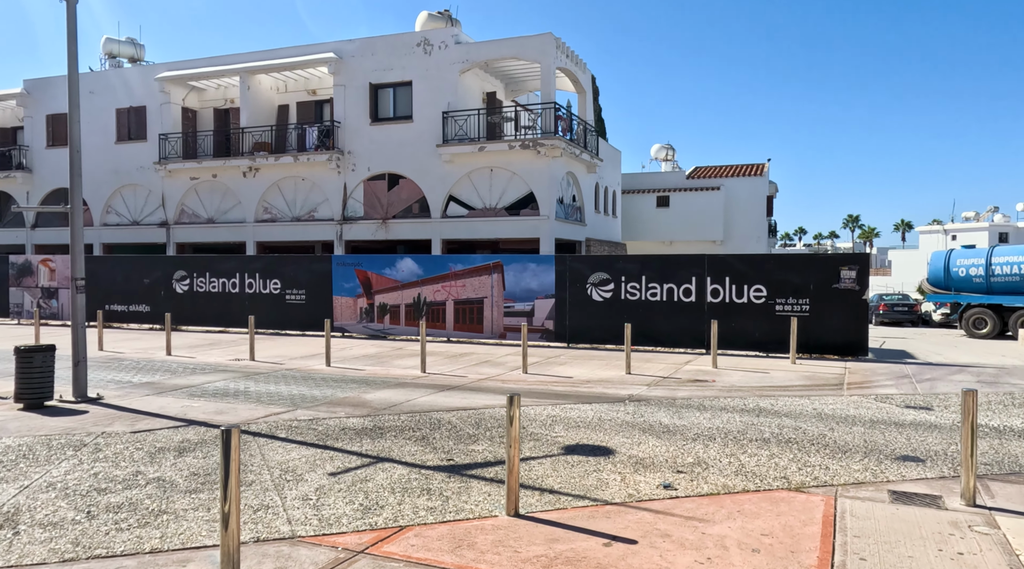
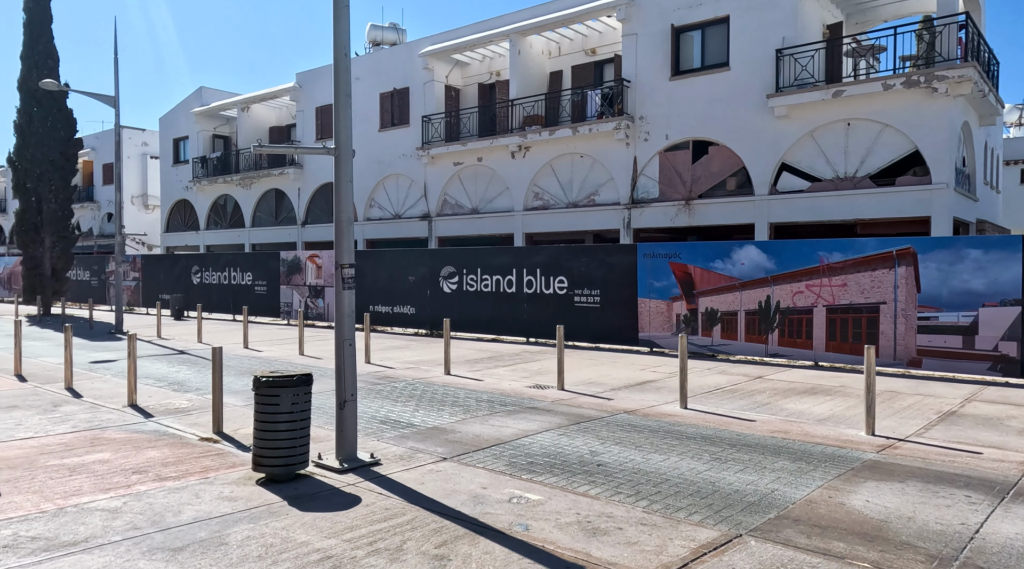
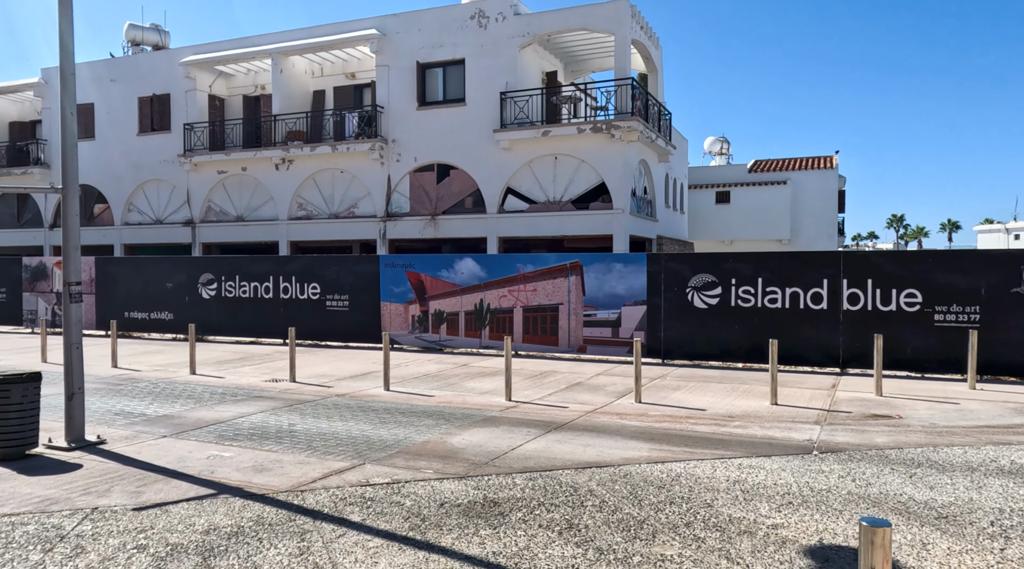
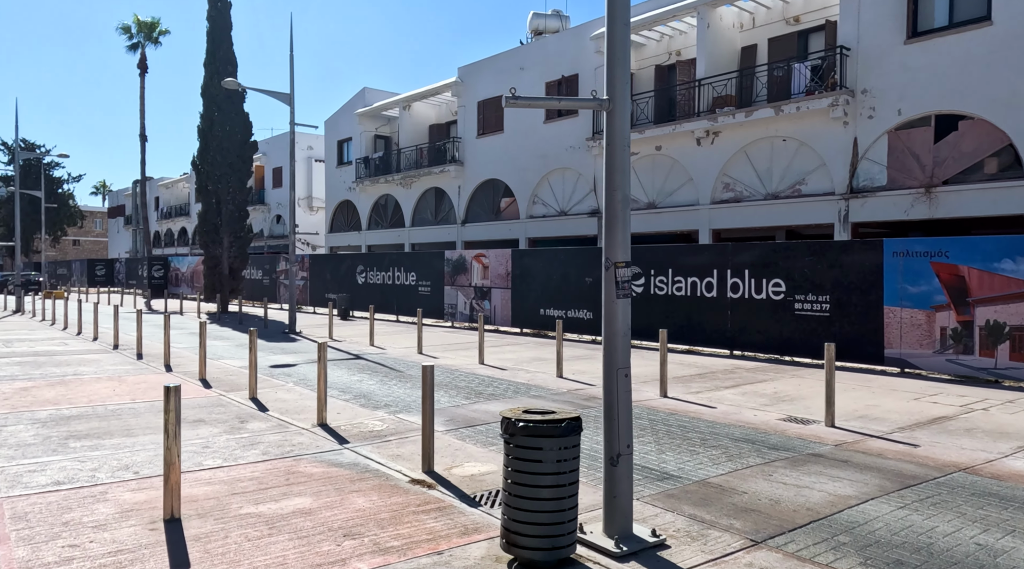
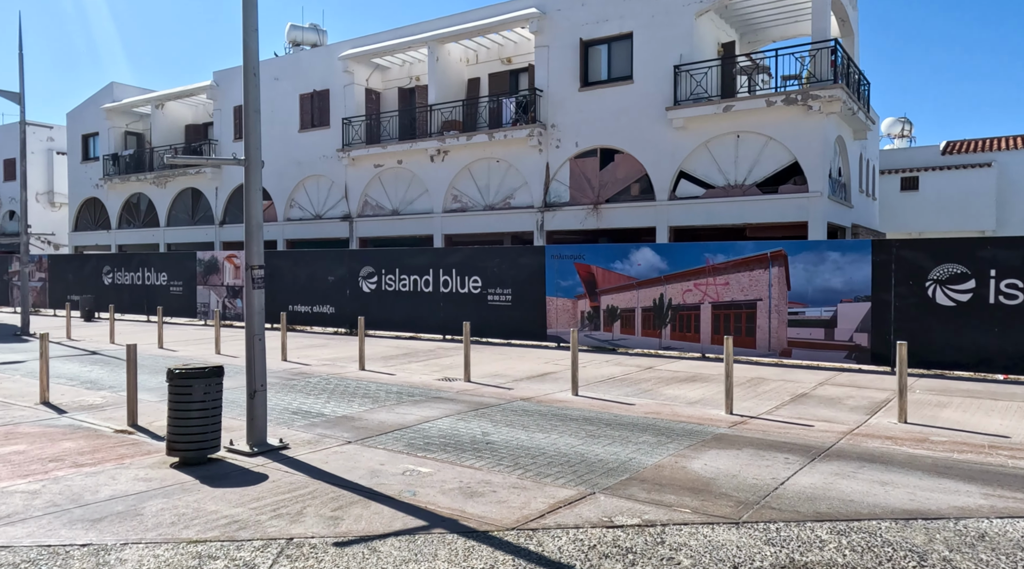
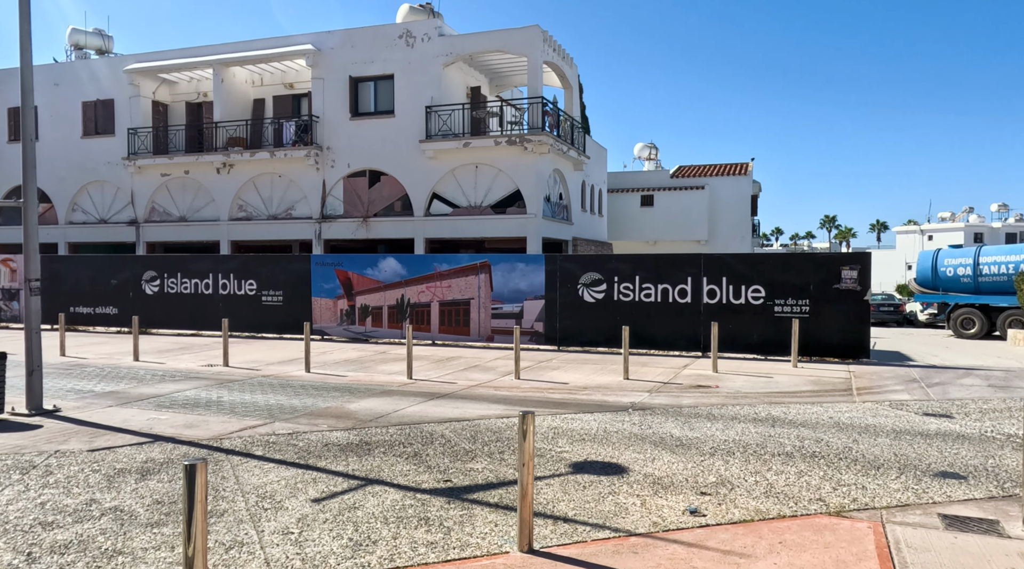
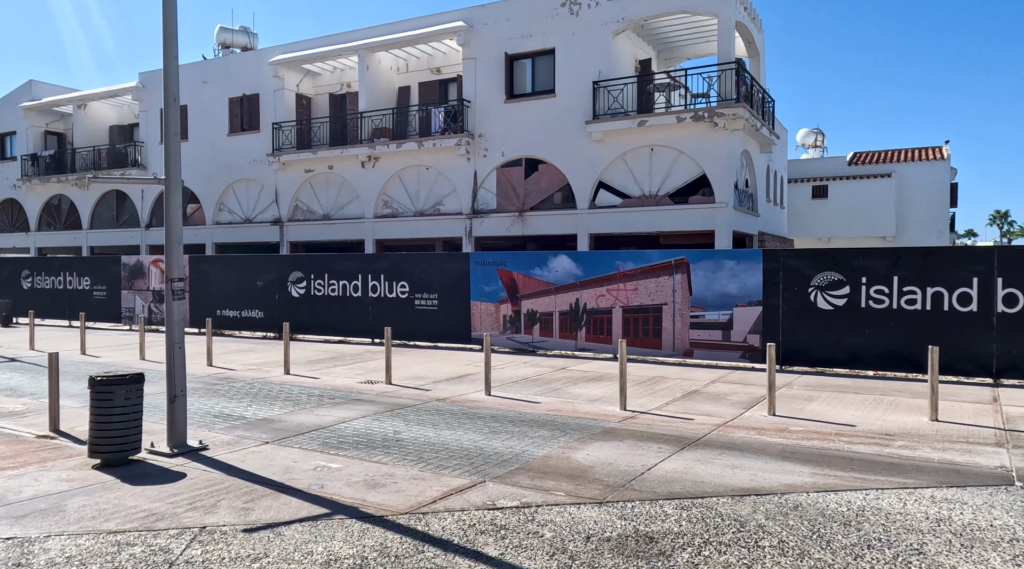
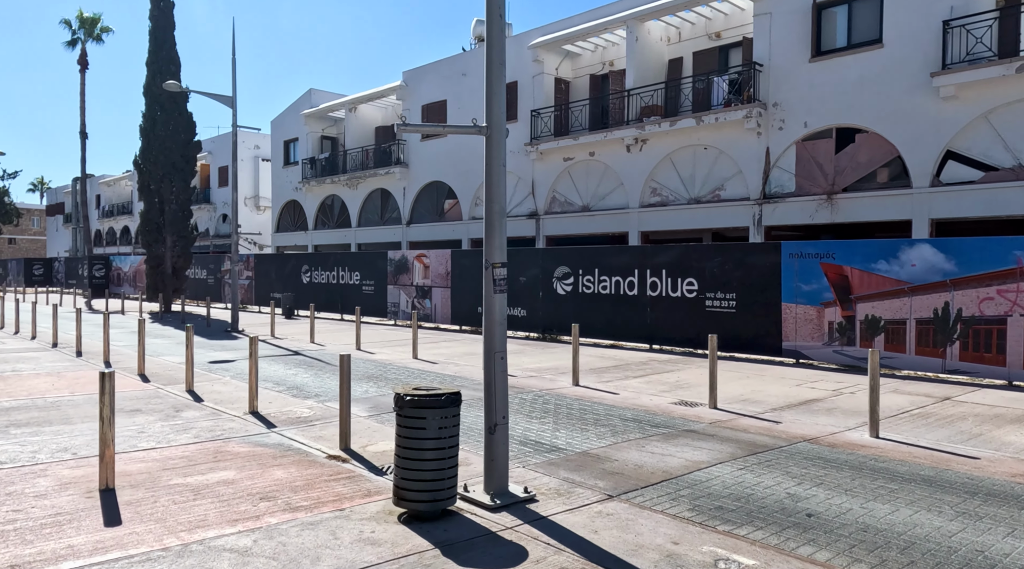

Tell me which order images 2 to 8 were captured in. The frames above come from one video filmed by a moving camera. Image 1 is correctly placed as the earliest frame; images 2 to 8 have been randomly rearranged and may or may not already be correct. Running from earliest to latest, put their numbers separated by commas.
6, 3, 7, 5, 2, 8, 4
